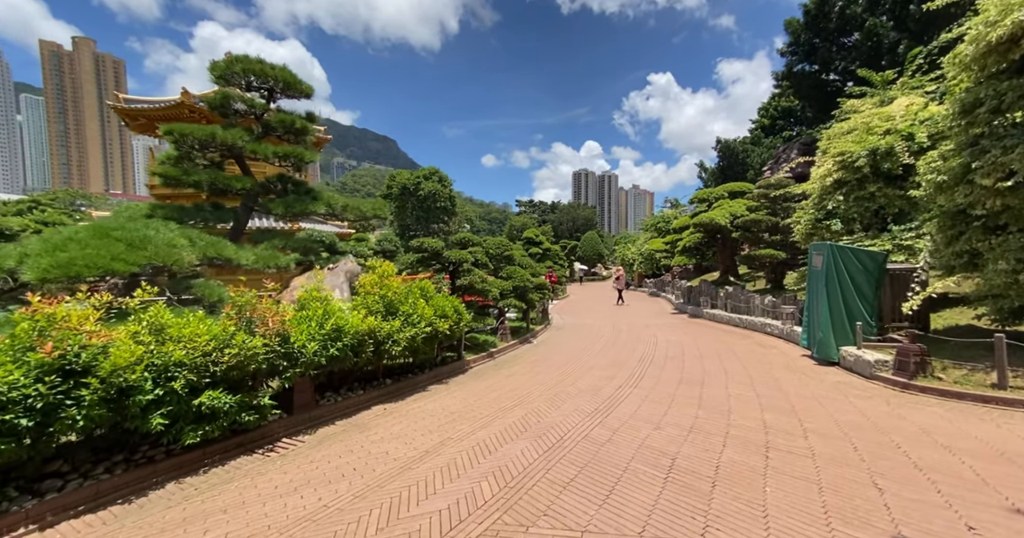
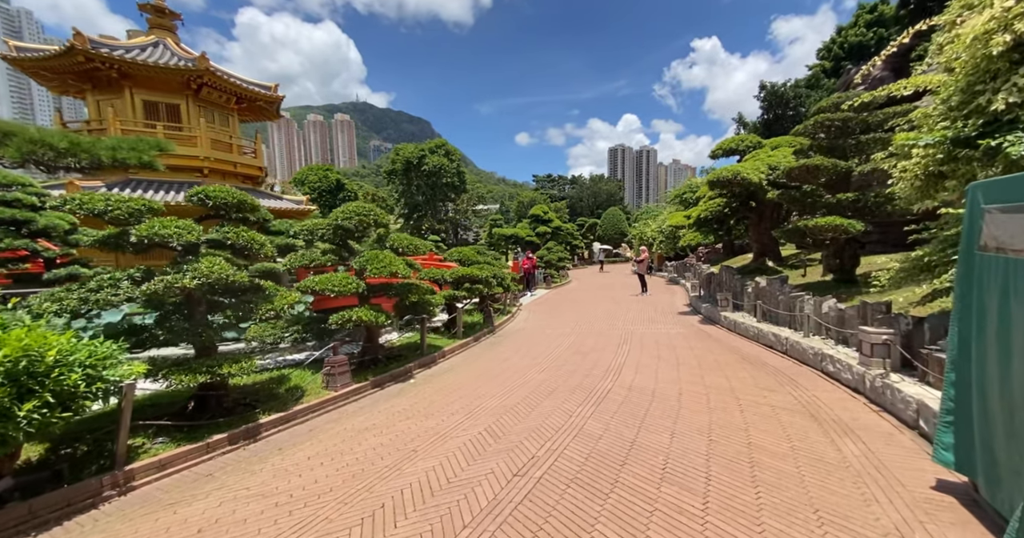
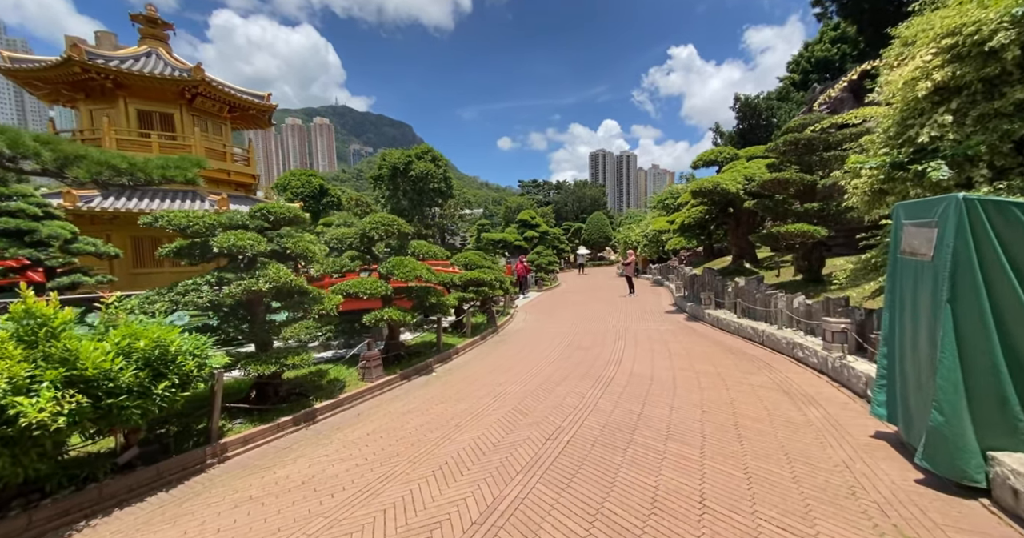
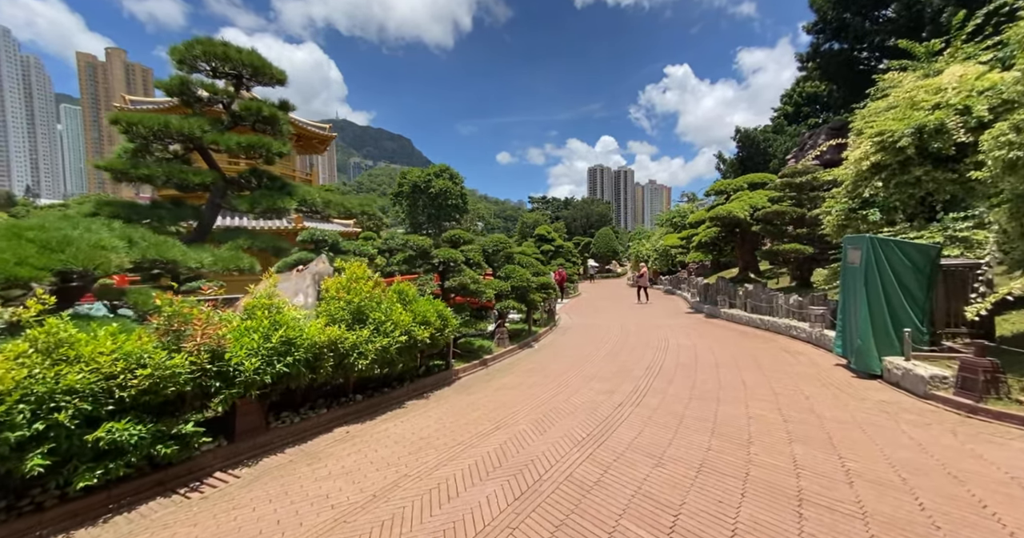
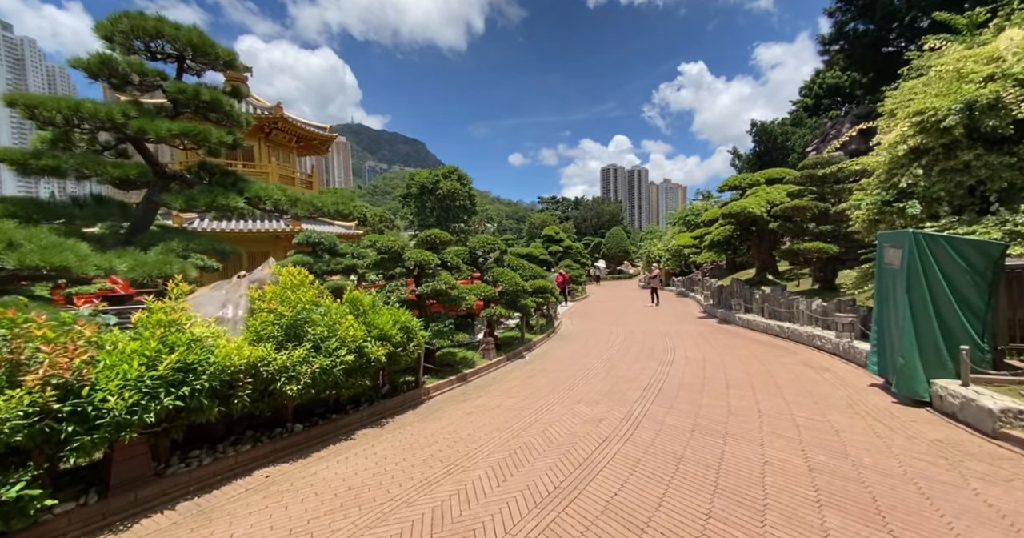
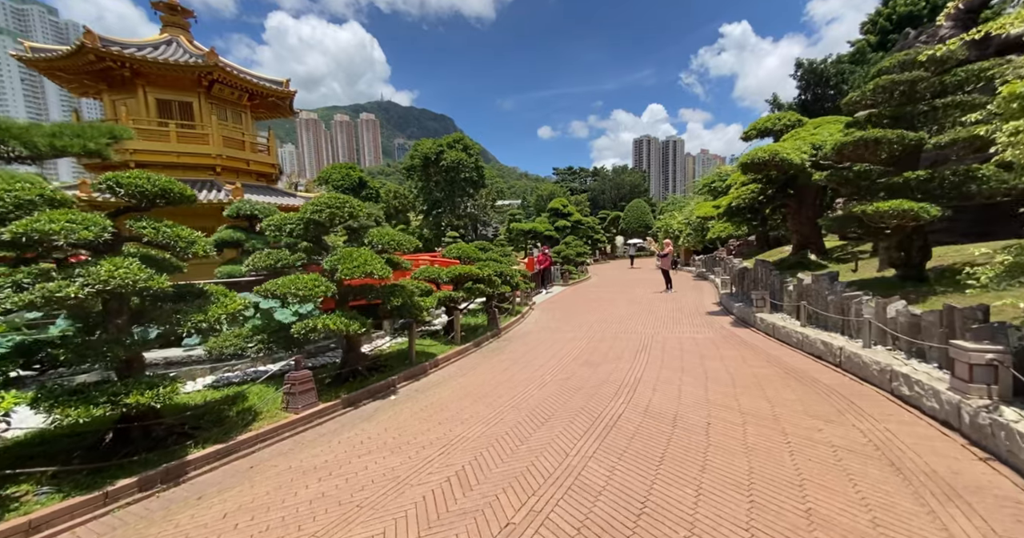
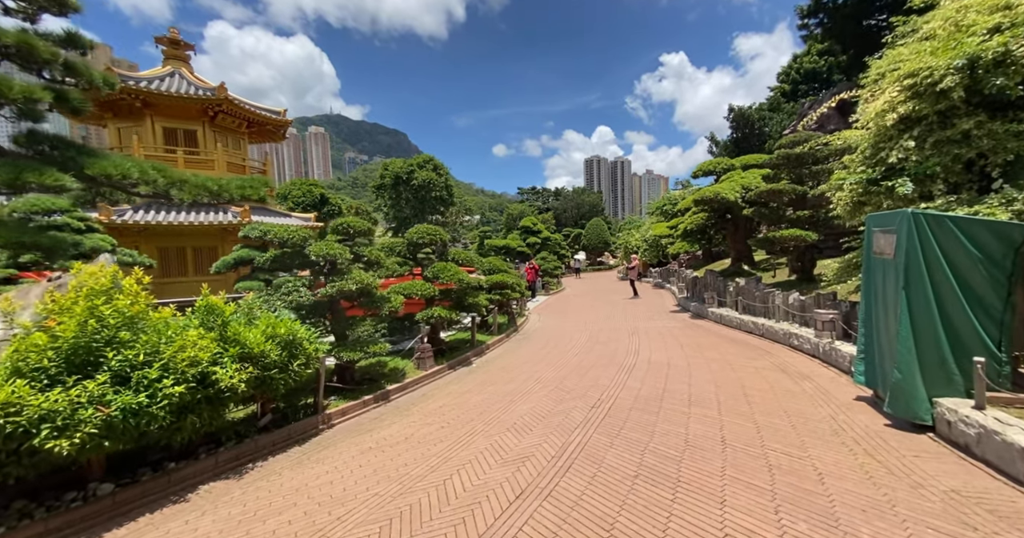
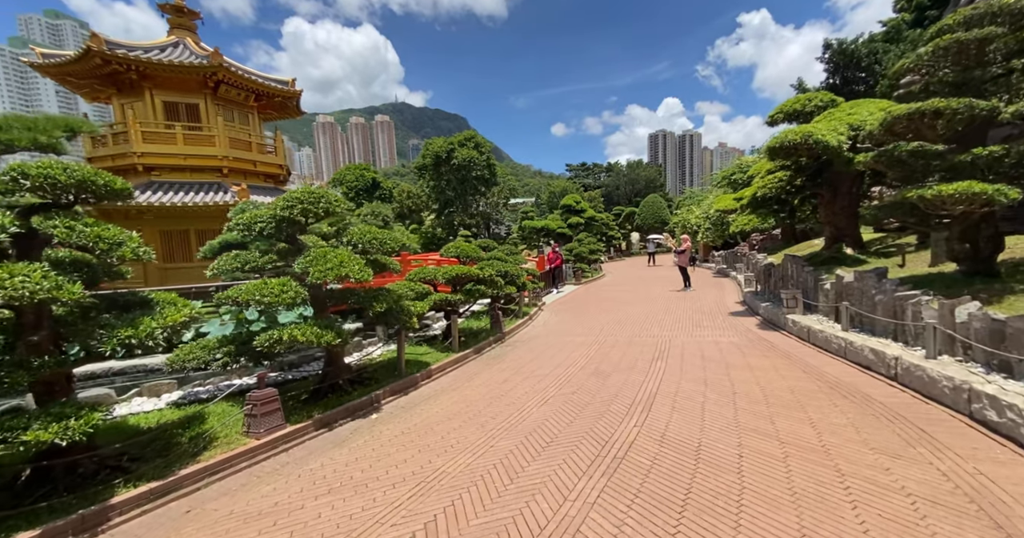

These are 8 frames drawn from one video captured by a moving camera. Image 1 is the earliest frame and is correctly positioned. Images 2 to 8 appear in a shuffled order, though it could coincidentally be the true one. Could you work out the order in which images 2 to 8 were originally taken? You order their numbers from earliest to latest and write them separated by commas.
4, 5, 7, 3, 2, 6, 8
